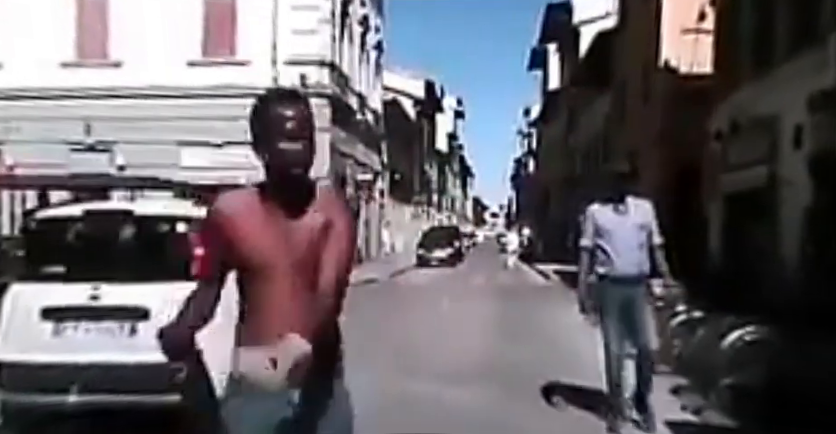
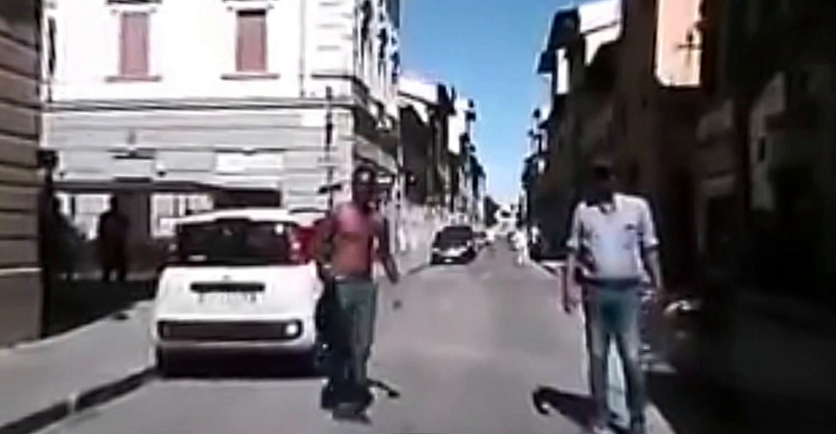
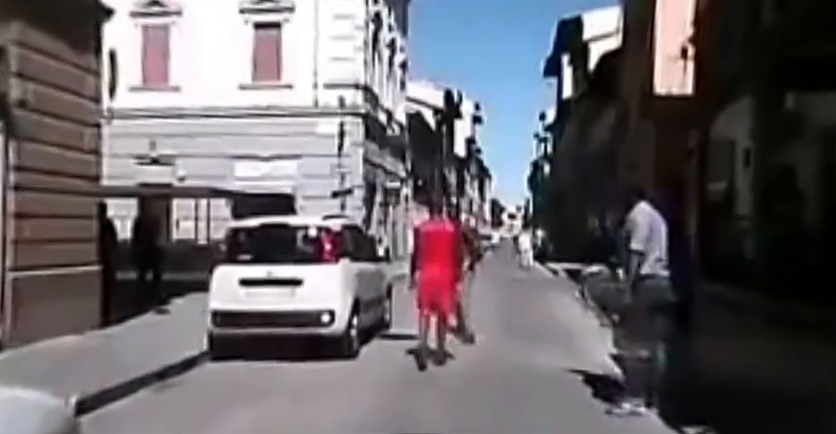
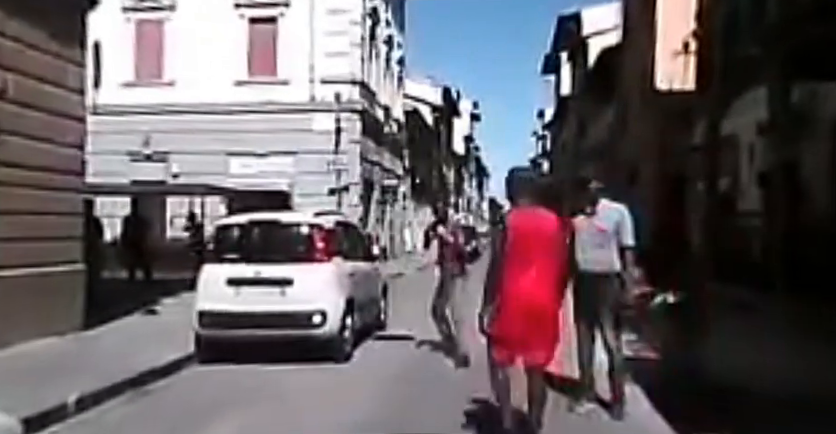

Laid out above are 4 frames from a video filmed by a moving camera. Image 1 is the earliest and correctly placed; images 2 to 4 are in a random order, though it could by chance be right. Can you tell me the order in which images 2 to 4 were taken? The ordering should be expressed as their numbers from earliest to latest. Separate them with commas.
2, 4, 3
